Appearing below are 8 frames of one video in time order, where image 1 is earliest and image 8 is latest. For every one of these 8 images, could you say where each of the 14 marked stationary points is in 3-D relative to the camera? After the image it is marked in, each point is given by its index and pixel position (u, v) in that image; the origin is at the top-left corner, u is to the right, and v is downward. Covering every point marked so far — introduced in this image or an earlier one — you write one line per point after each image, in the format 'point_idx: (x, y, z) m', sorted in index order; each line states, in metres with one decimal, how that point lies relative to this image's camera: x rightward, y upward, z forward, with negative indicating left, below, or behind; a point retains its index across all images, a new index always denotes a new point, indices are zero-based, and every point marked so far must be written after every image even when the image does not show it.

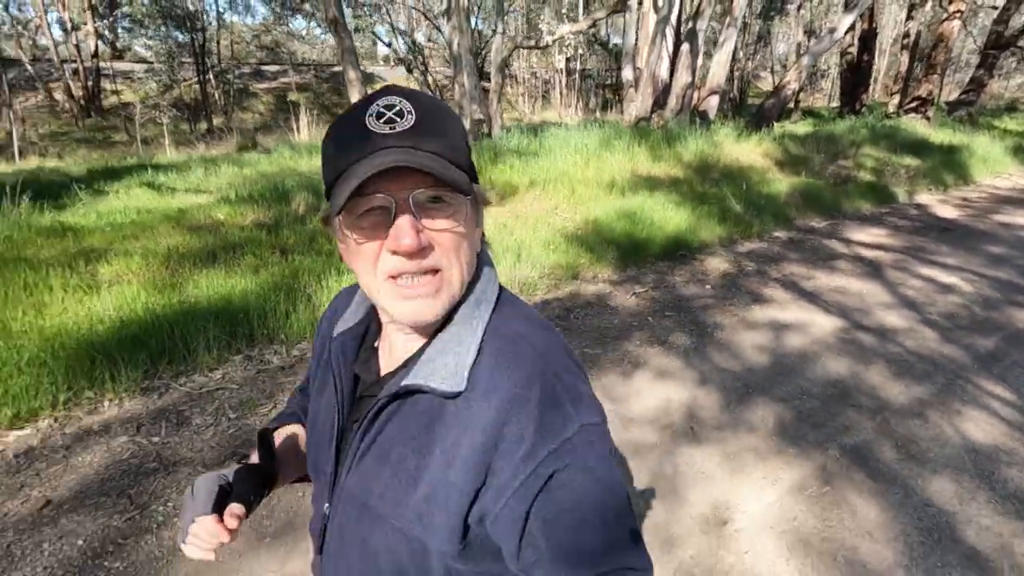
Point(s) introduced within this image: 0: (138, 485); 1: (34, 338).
0: (-2.0, -1.0, +2.8) m
1: (-3.5, -0.4, +3.6) m
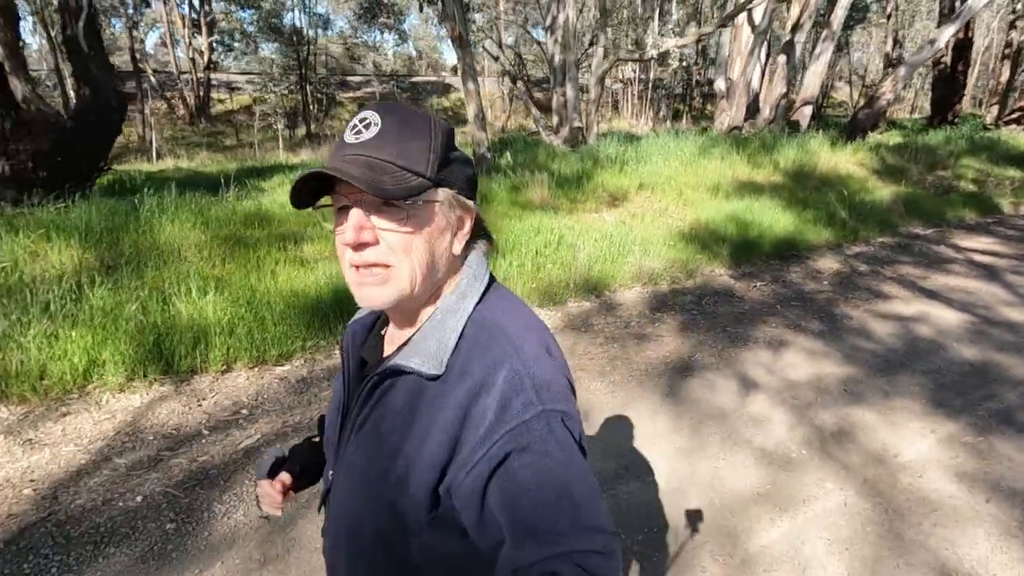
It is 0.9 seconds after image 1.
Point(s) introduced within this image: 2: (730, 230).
0: (-0.8, -0.8, +3.6) m
1: (-2.1, -0.1, +4.6) m
2: (+2.9, +0.8, +7.1) m
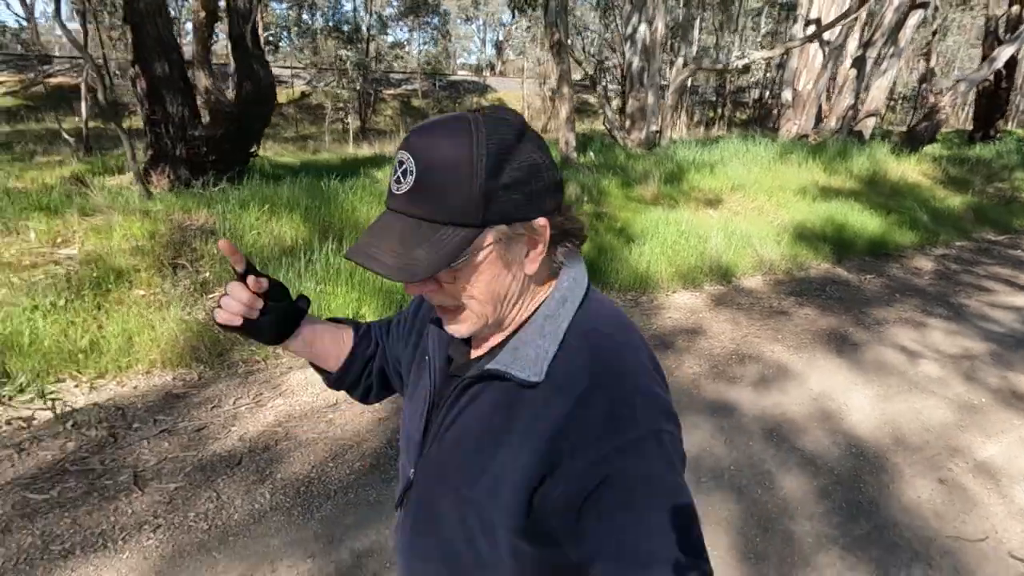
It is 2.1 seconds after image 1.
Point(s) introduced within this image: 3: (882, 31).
0: (+0.9, -0.6, +4.3) m
1: (-0.4, +0.2, +5.3) m
2: (+4.7, +0.9, +7.8) m
3: (+8.1, +5.6, +11.5) m
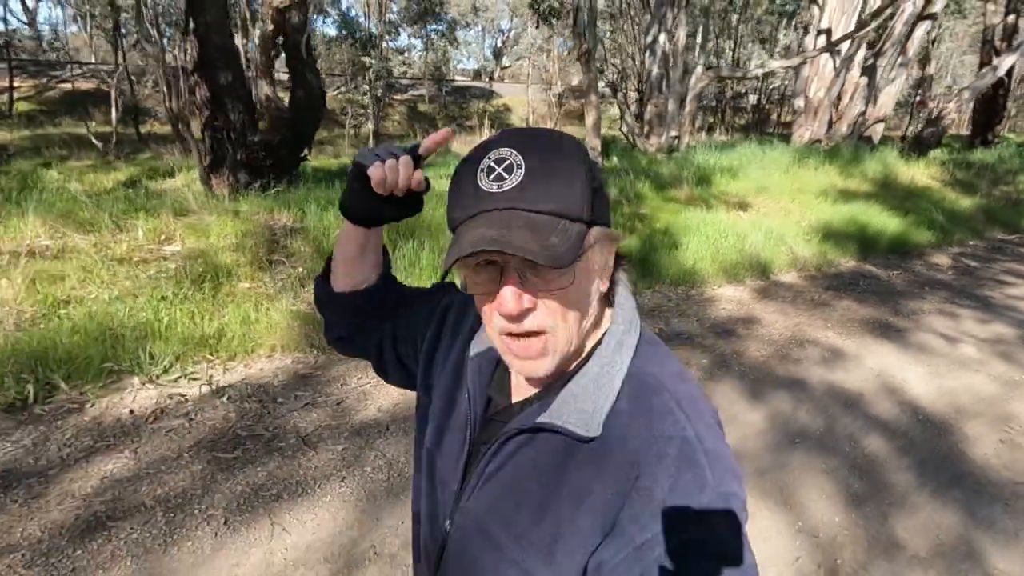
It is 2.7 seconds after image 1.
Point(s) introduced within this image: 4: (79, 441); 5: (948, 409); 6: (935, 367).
0: (+1.6, -0.5, +4.8) m
1: (+0.3, +0.3, +5.7) m
2: (+5.4, +0.9, +8.3) m
3: (+8.7, +5.7, +12.1) m
4: (-2.6, -0.9, +3.1) m
5: (+3.0, -0.8, +3.6) m
6: (+3.5, -0.6, +4.3) m
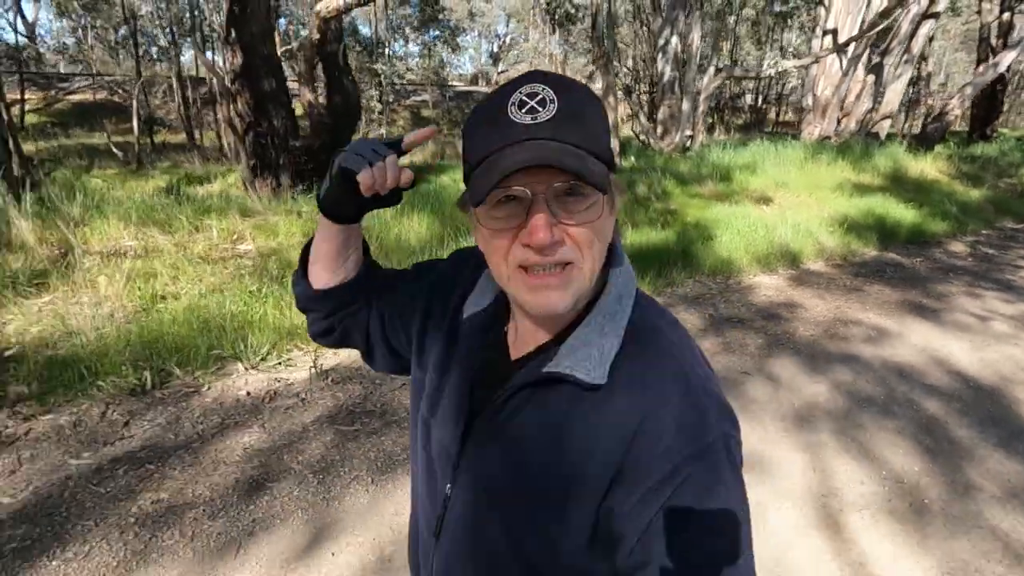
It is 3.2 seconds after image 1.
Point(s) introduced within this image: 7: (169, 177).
0: (+2.2, -0.4, +5.1) m
1: (+0.8, +0.4, +6.0) m
2: (+5.9, +1.1, +8.6) m
3: (+9.2, +5.9, +12.5) m
4: (-2.0, -0.8, +3.4) m
5: (+3.6, -0.7, +3.9) m
6: (+4.1, -0.5, +4.6) m
7: (-6.8, +2.2, +10.5) m
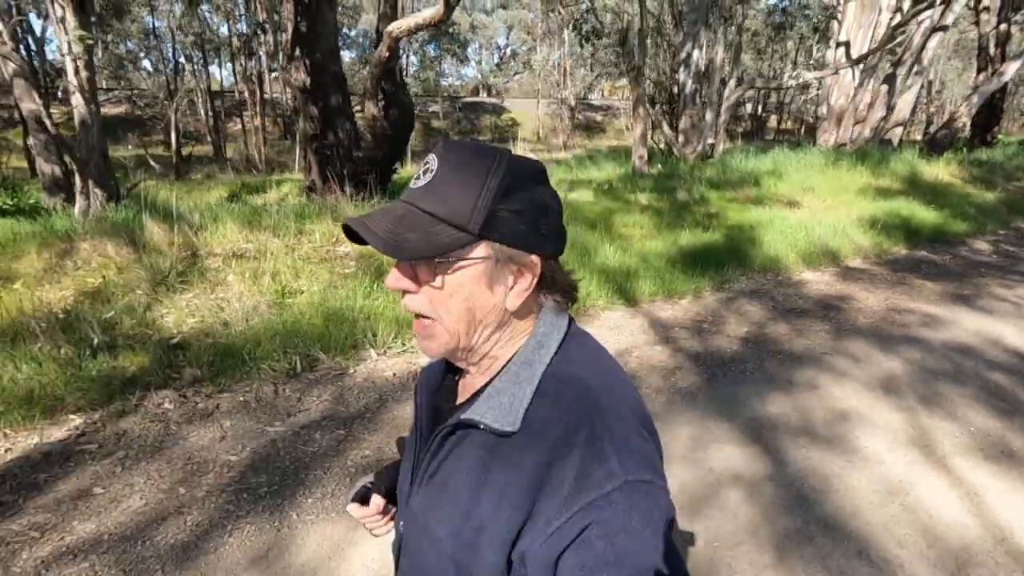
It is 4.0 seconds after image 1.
0: (+3.1, -0.3, +5.6) m
1: (+1.7, +0.4, +6.6) m
2: (+6.7, +1.2, +9.2) m
3: (+9.9, +5.9, +13.1) m
4: (-1.1, -0.8, +3.9) m
5: (+4.5, -0.6, +4.5) m
6: (+4.9, -0.4, +5.2) m
7: (-6.0, +2.1, +11.0) m
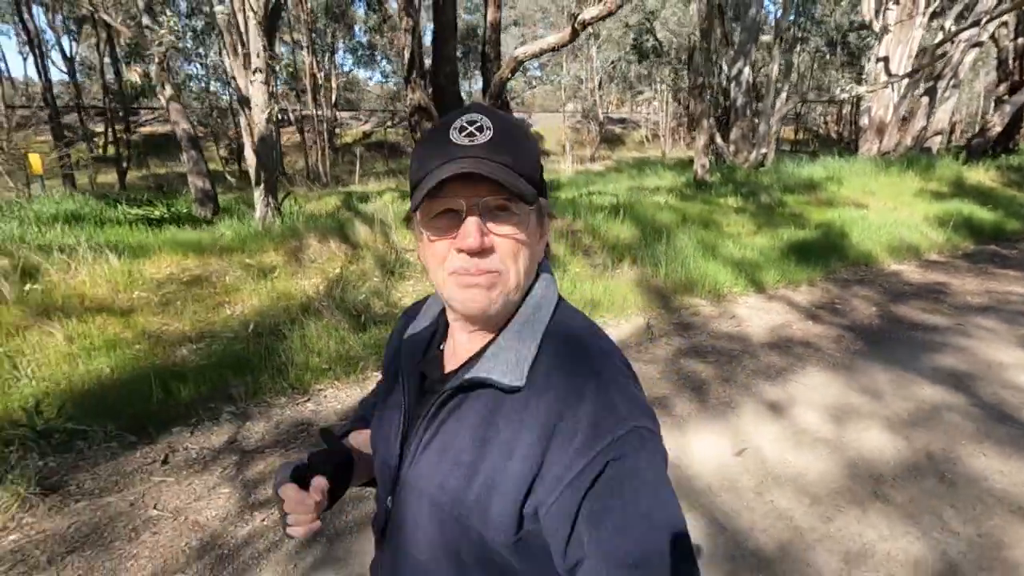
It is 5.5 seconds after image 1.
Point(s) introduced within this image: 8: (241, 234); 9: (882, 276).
0: (+4.9, -0.1, +6.4) m
1: (+3.5, +0.5, +7.4) m
2: (+8.6, +1.3, +10.1) m
3: (+11.7, +5.9, +14.1) m
4: (+0.8, -0.6, +4.7) m
5: (+6.3, -0.3, +5.3) m
6: (+6.8, -0.2, +6.0) m
7: (-4.2, +2.0, +11.9) m
8: (-3.2, +0.6, +6.1) m
9: (+5.2, +0.2, +7.4) m
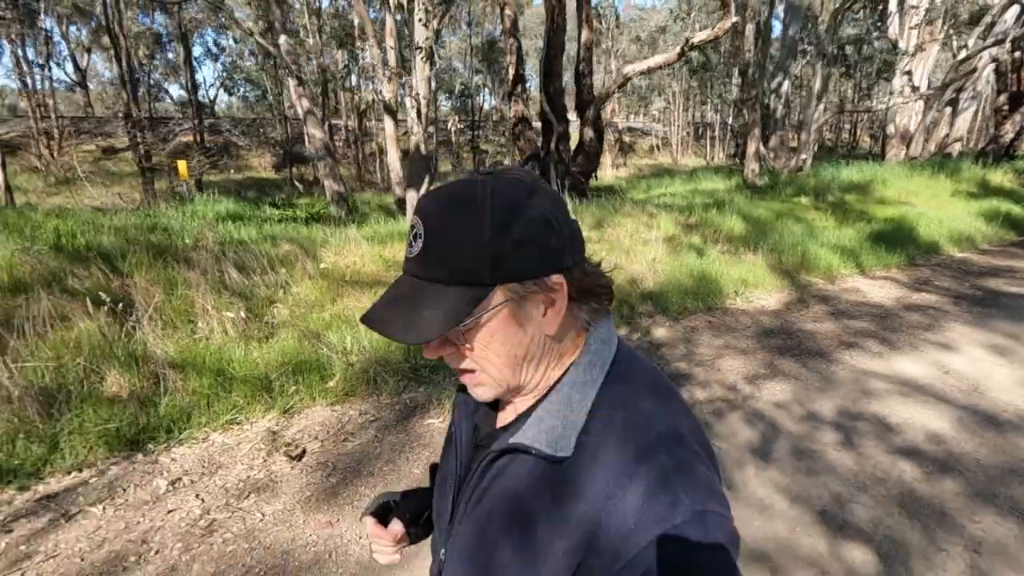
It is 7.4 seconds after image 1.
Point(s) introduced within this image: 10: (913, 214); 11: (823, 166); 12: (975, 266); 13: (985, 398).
0: (+7.0, +0.2, +7.7) m
1: (+5.6, +0.8, +8.6) m
2: (+10.5, +1.6, +11.4) m
3: (+13.5, +6.2, +15.6) m
4: (+2.9, -0.3, +5.9) m
5: (+8.4, 0.0, +6.6) m
6: (+8.9, +0.1, +7.3) m
7: (-2.3, +2.1, +13.0) m
8: (-1.1, +0.8, +7.2) m
9: (+7.3, +0.5, +8.7) m
10: (+8.0, +1.5, +10.6) m
11: (+9.4, +3.7, +16.0) m
12: (+7.4, +0.4, +8.4) m
13: (+3.5, -0.8, +3.9) m
